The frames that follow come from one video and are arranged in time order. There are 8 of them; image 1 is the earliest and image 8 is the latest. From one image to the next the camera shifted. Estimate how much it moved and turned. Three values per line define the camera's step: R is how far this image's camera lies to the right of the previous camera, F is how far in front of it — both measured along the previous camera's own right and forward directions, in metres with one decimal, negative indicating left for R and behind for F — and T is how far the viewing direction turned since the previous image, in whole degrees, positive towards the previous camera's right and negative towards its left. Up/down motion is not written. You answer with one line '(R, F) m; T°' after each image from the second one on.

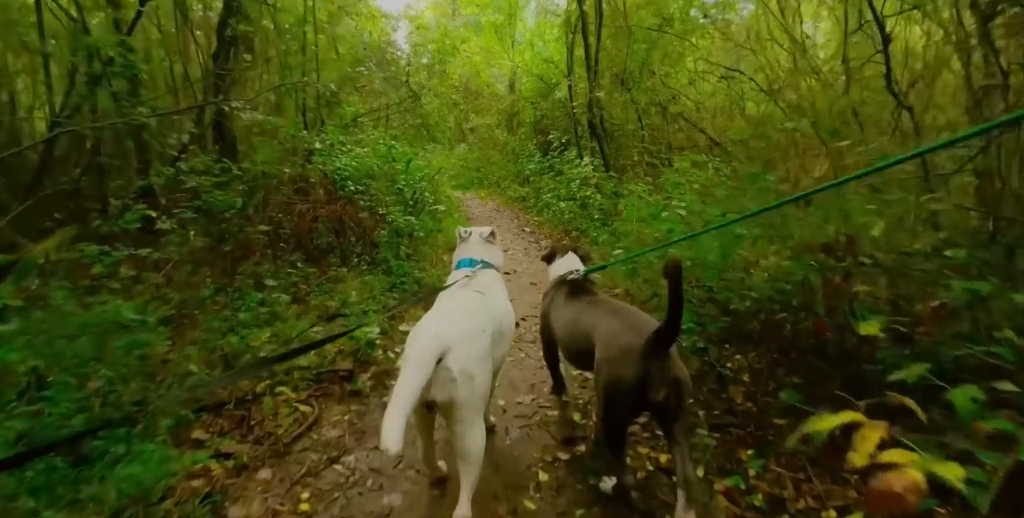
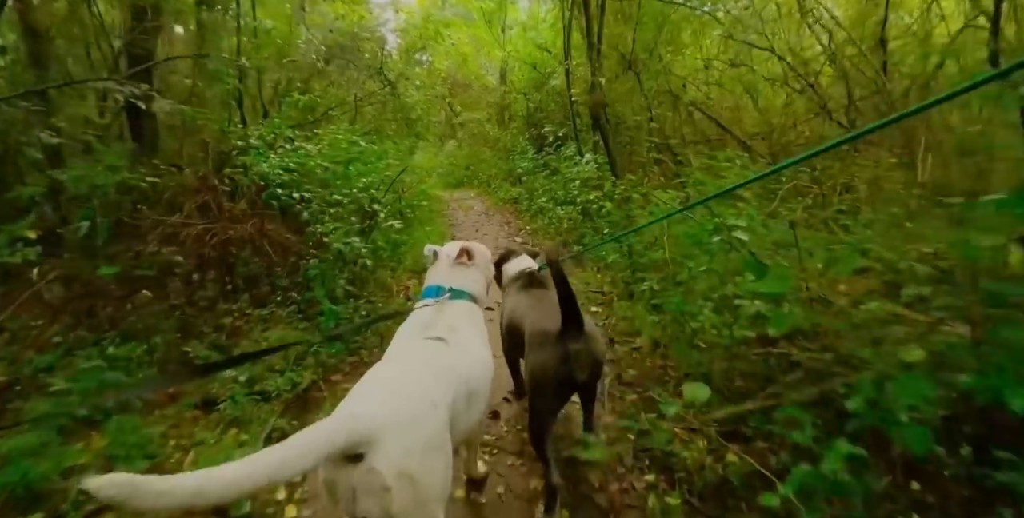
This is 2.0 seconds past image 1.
(+0.1, +1.4) m; 0°
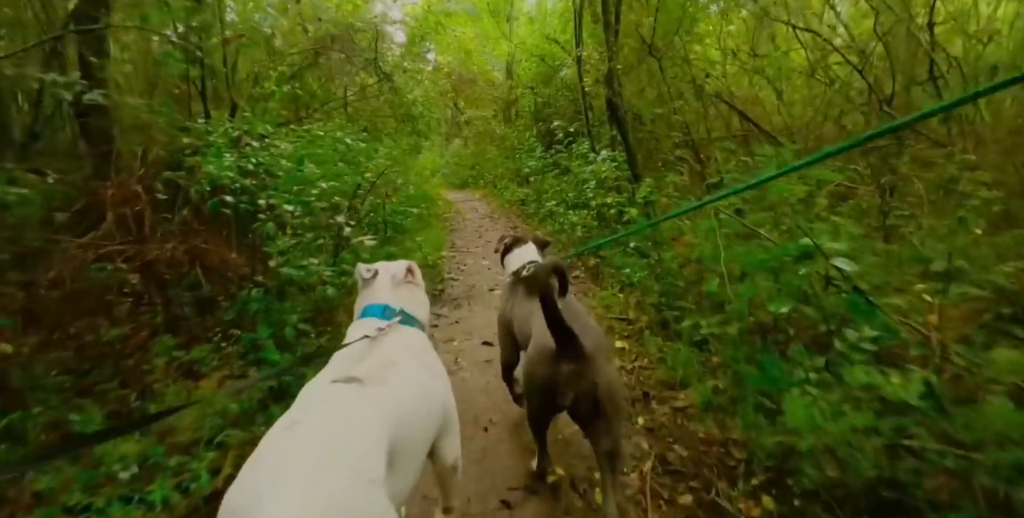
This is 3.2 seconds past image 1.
(0.0, +0.8) m; -1°
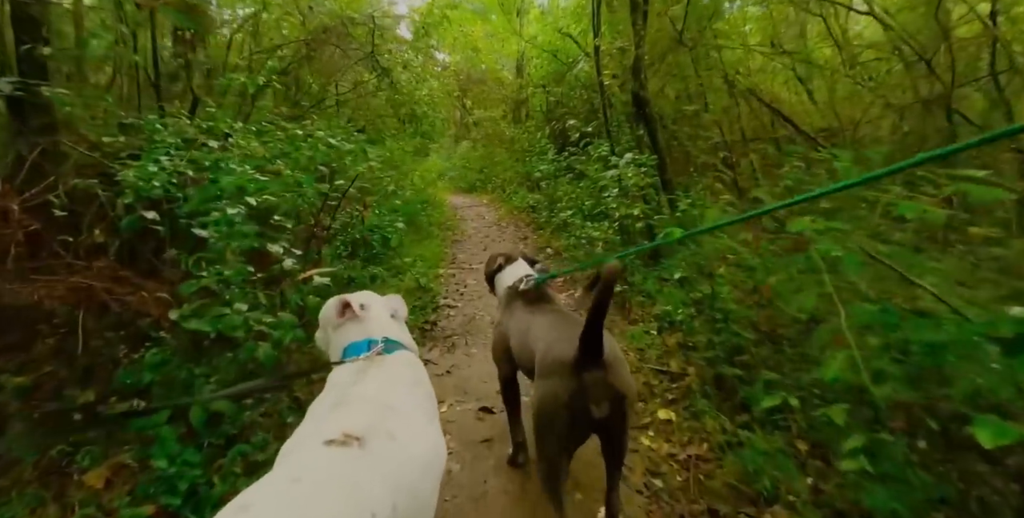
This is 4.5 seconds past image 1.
(0.0, +0.8) m; -1°
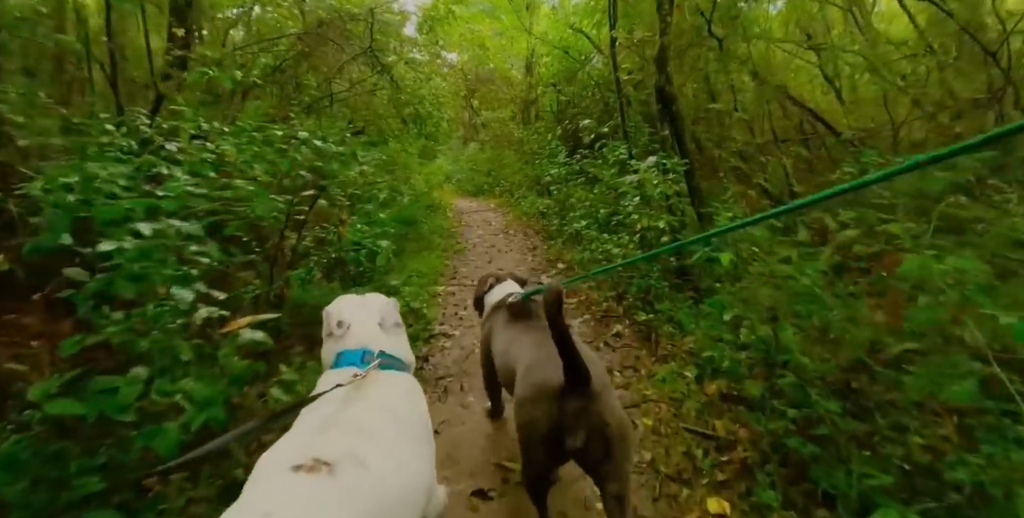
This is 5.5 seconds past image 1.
(0.0, +0.6) m; -1°
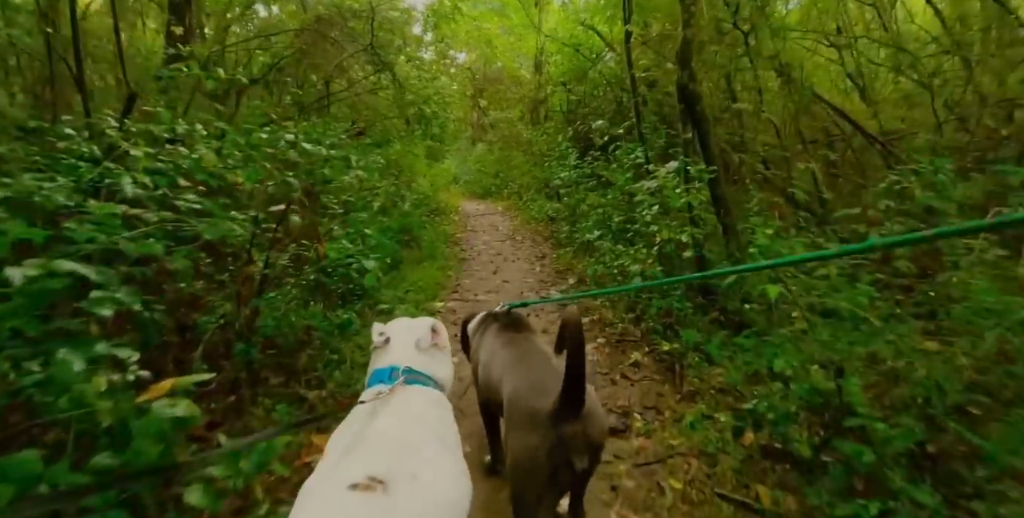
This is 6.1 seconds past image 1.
(0.0, +0.4) m; -1°
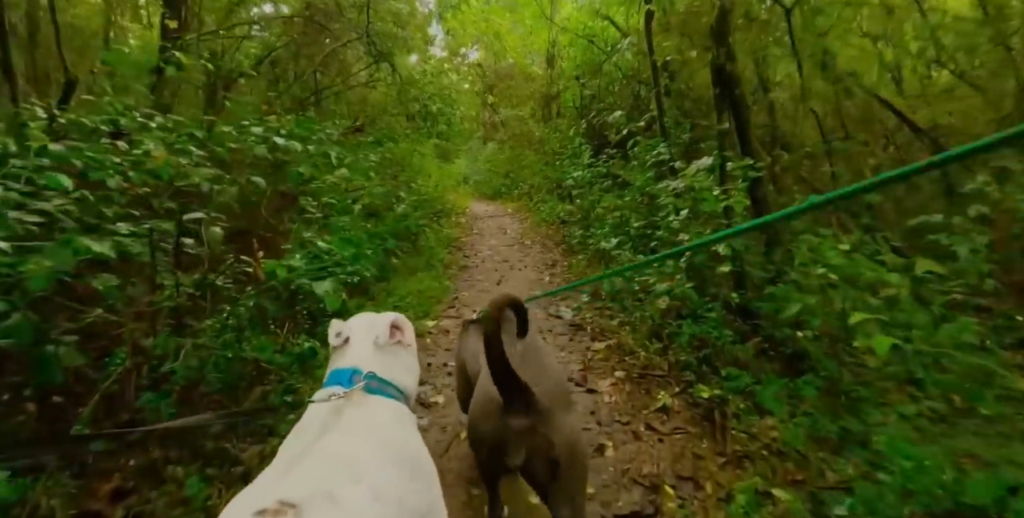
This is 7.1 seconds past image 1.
(+0.1, +0.6) m; -2°
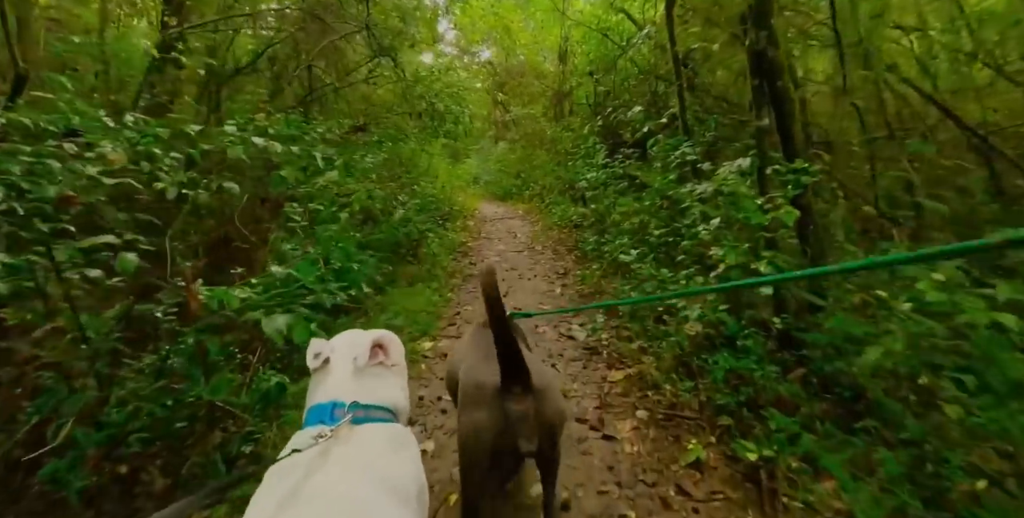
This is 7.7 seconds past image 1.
(0.0, +0.4) m; -2°
